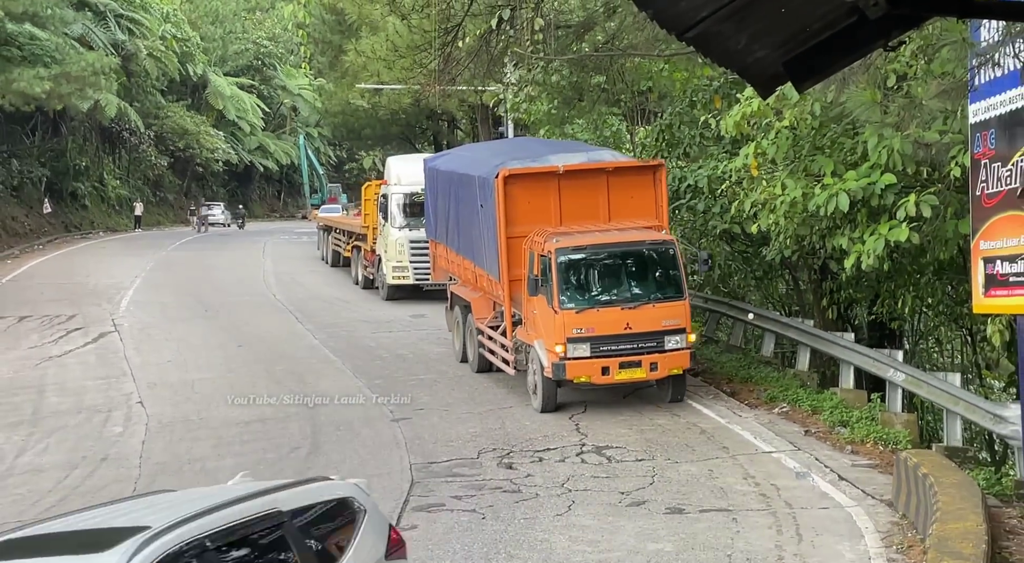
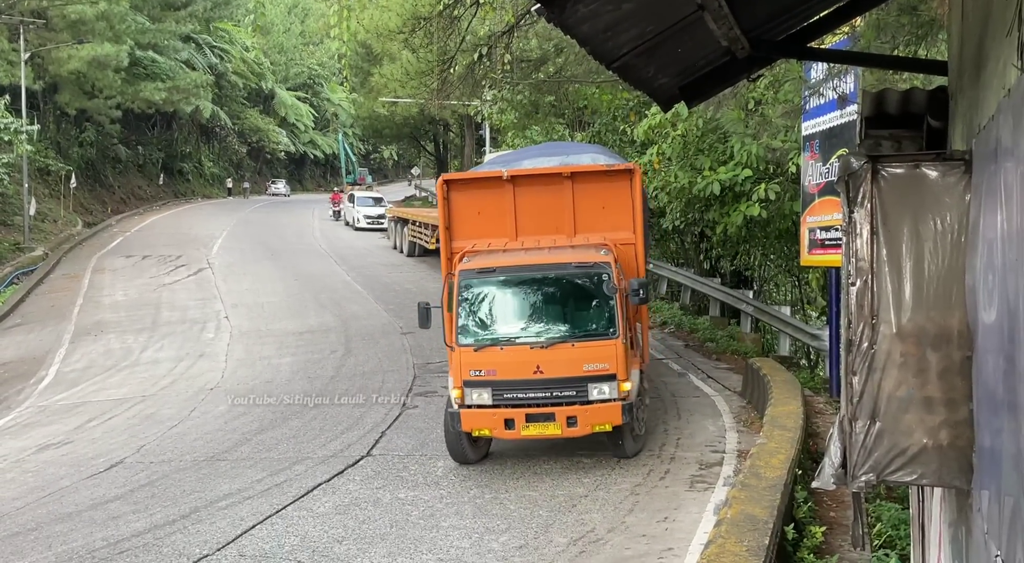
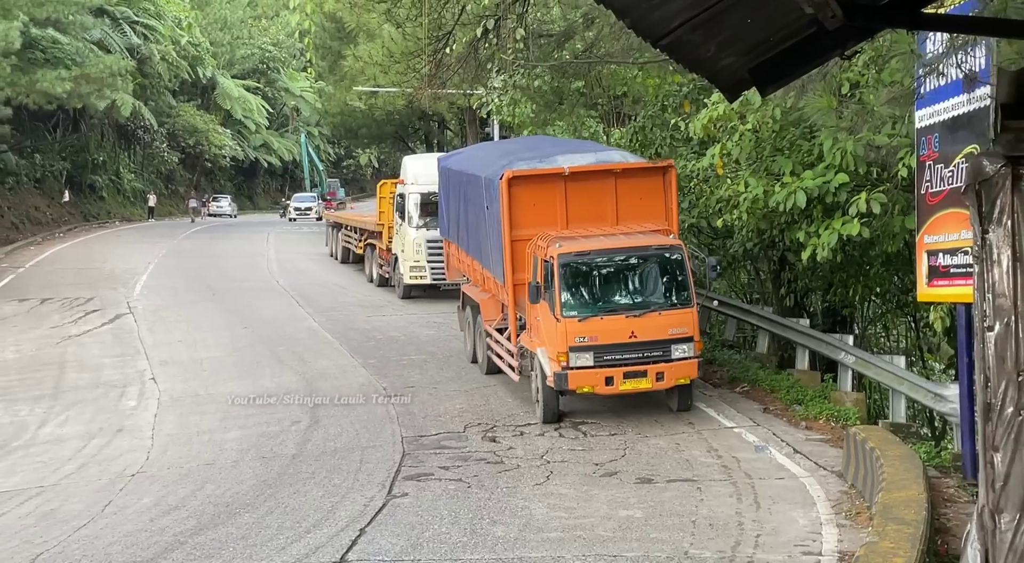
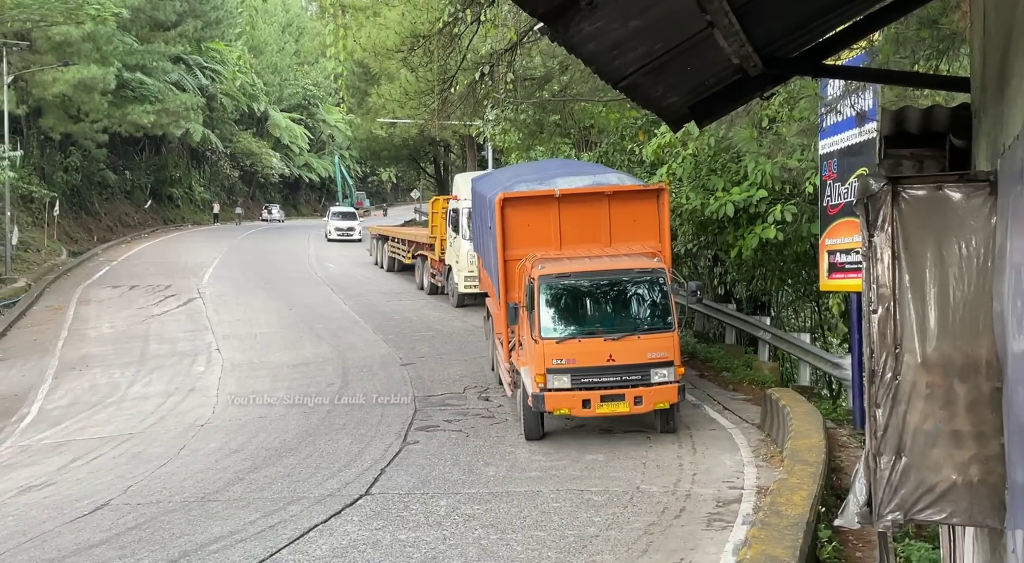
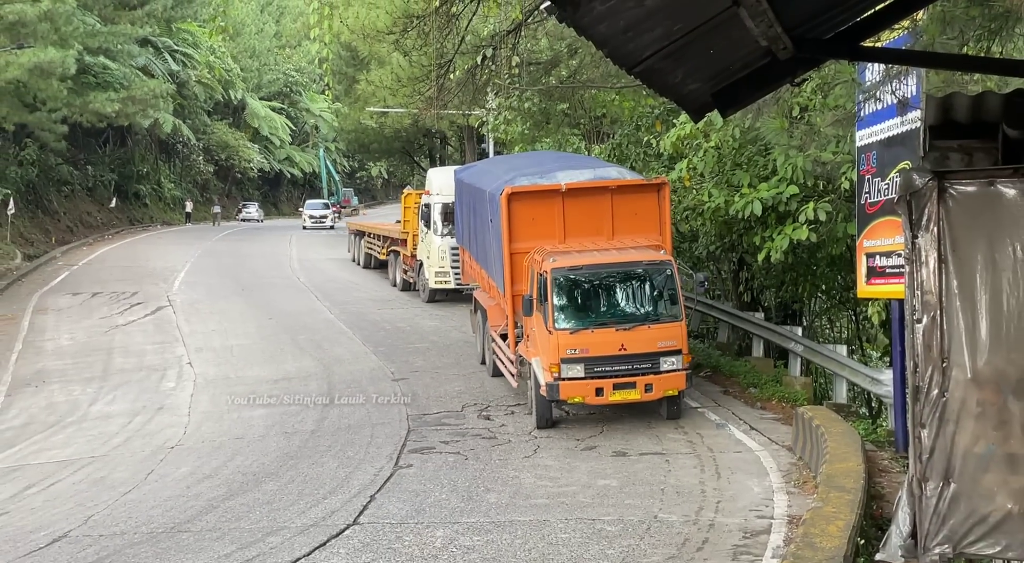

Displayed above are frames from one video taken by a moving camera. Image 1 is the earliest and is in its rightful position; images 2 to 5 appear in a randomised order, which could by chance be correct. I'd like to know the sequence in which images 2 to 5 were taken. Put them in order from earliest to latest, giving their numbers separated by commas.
3, 5, 4, 2
